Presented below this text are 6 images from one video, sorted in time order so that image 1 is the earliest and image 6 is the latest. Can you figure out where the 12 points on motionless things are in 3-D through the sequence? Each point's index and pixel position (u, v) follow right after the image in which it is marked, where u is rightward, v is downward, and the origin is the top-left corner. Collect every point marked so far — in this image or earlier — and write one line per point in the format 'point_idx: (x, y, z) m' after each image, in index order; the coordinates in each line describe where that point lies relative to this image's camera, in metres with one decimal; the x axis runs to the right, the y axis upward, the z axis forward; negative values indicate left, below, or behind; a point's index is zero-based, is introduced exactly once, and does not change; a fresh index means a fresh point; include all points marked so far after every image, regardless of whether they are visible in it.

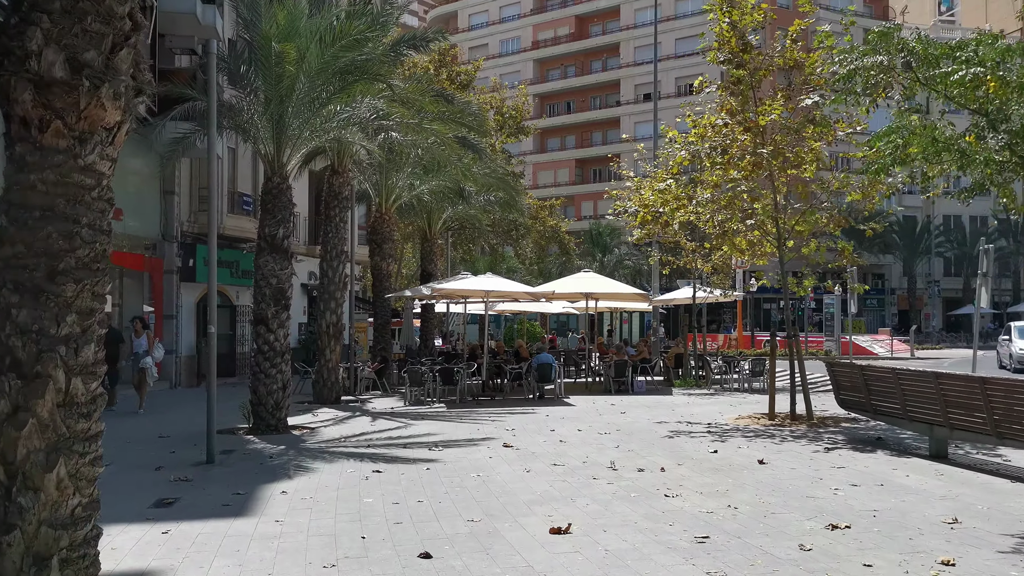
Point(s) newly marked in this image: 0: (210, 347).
0: (-3.5, -0.7, +10.5) m
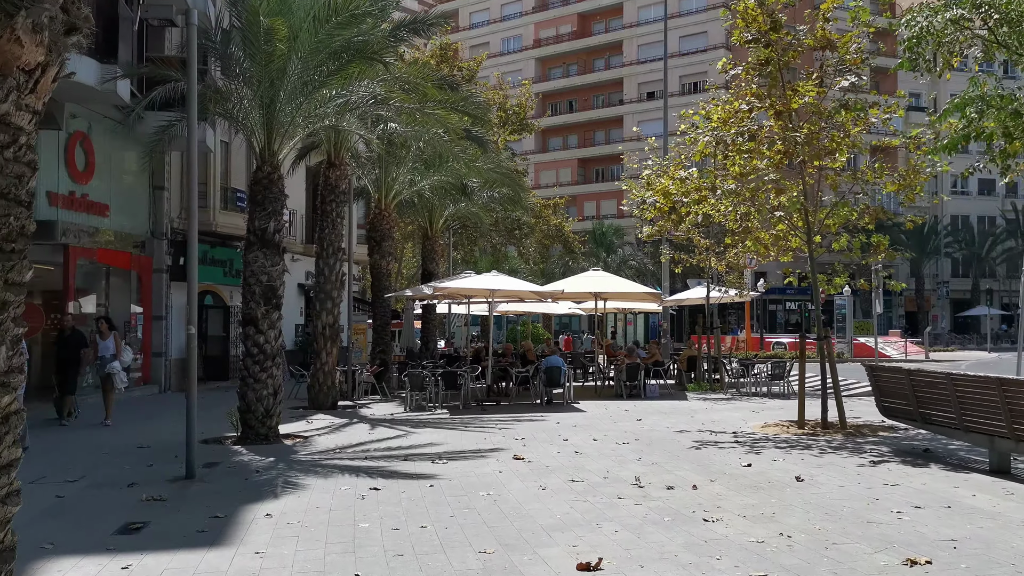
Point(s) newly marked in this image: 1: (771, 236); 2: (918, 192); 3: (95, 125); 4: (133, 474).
0: (-3.4, -0.6, +9.5) m
1: (+3.8, +0.7, +13.2) m
2: (+5.6, +1.3, +12.4) m
3: (-8.8, +3.5, +19.2) m
4: (-3.9, -1.9, +9.3) m
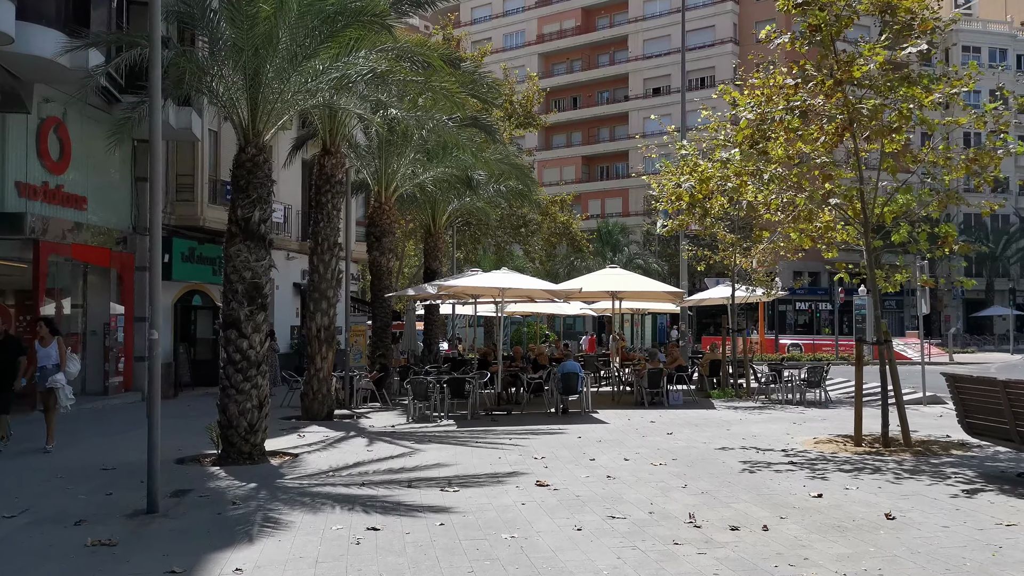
0: (-3.2, -0.6, +8.0) m
1: (+4.0, +0.8, +11.7) m
2: (+5.8, +1.4, +11.0) m
3: (-8.6, +3.5, +17.7) m
4: (-3.7, -1.9, +7.8) m
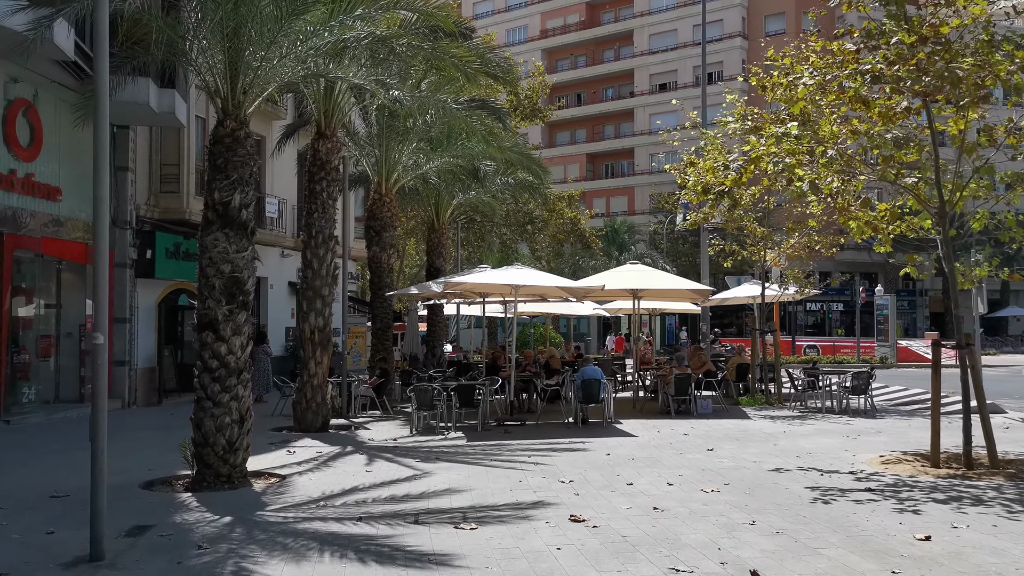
0: (-3.0, -0.5, +6.5) m
1: (+4.3, +0.8, +10.2) m
2: (+6.0, +1.4, +9.4) m
3: (-8.4, +3.5, +16.2) m
4: (-3.5, -1.8, +6.3) m
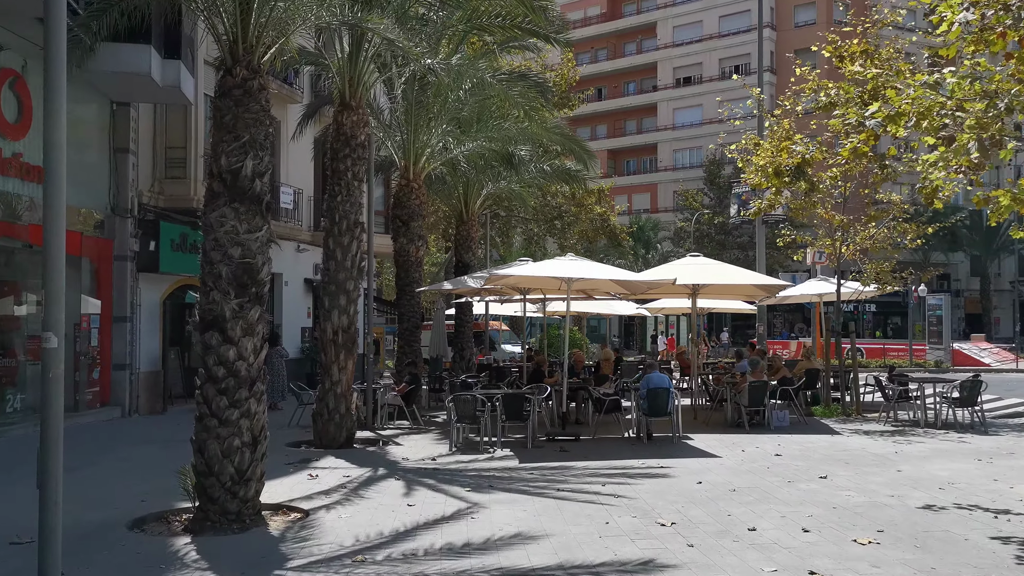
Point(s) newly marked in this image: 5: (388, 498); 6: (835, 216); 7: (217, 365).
0: (-2.3, -0.5, +4.6) m
1: (+4.9, +0.9, +8.3) m
2: (+6.7, +1.5, +7.4) m
3: (-7.6, +3.6, +14.4) m
4: (-2.8, -1.7, +4.4) m
5: (-1.2, -2.0, +8.4) m
6: (+5.6, +1.3, +16.0) m
7: (-2.4, -0.6, +7.3) m
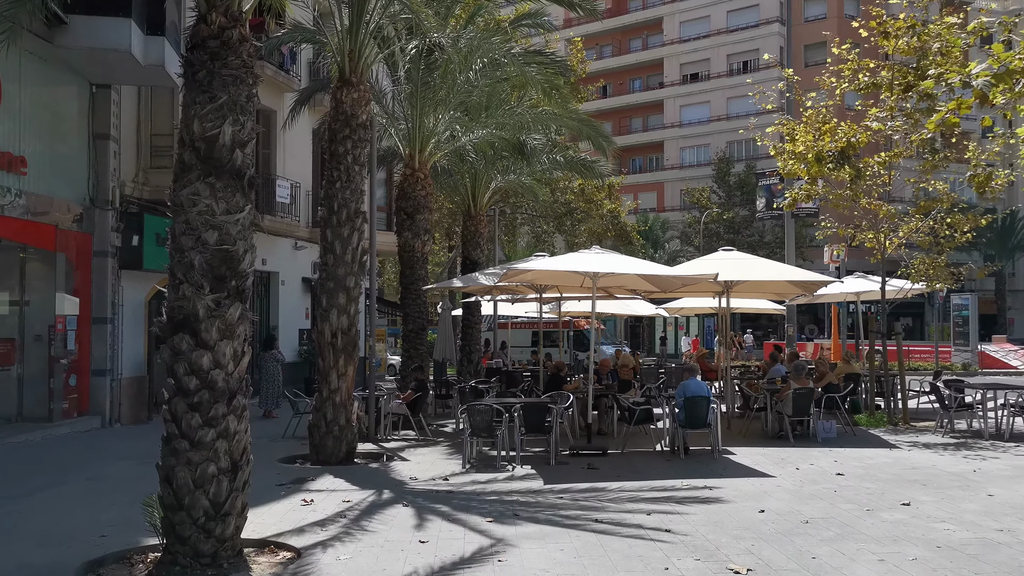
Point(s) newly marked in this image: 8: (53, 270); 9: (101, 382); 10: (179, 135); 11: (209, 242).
0: (-2.1, -0.4, +3.3) m
1: (+5.2, +1.0, +6.9) m
2: (+7.0, +1.5, +6.1) m
3: (-7.4, +3.6, +13.0) m
4: (-2.6, -1.7, +3.1) m
5: (-0.9, -1.9, +7.1) m
6: (+5.9, +1.3, +14.6) m
7: (-2.2, -0.6, +6.0) m
8: (-7.3, +0.3, +14.4) m
9: (-6.7, -1.5, +14.7) m
10: (-2.3, +1.1, +6.3) m
11: (-2.1, +0.3, +6.1) m
